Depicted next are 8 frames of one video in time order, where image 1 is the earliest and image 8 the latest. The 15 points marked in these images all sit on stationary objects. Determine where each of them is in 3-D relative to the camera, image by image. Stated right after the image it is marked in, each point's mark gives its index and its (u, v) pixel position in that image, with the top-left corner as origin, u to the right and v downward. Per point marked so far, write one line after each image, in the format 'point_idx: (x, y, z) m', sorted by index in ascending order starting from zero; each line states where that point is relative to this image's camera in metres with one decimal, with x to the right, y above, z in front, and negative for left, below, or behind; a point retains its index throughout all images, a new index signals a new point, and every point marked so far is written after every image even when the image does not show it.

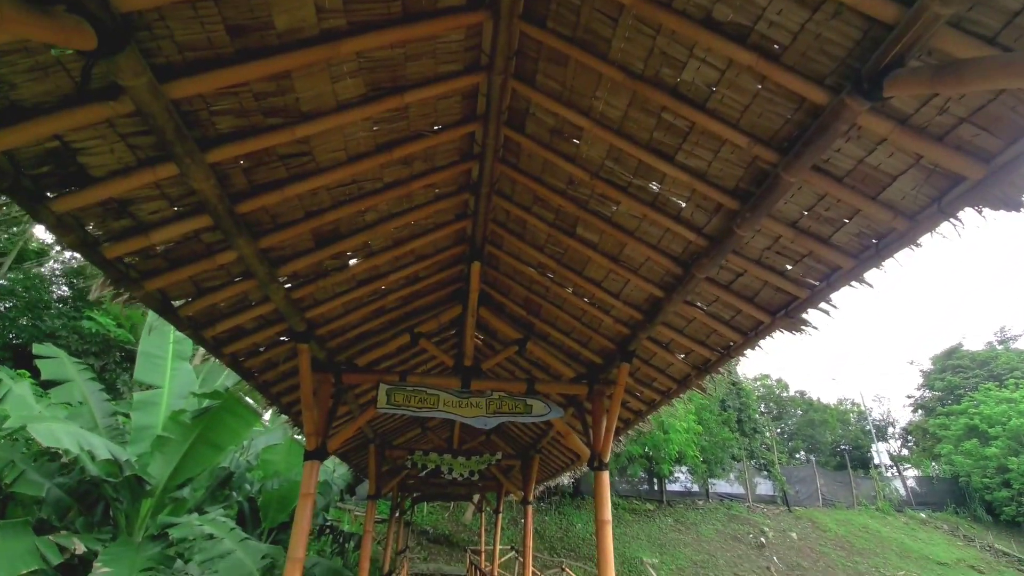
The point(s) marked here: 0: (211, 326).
0: (-2.0, -0.3, +3.5) m
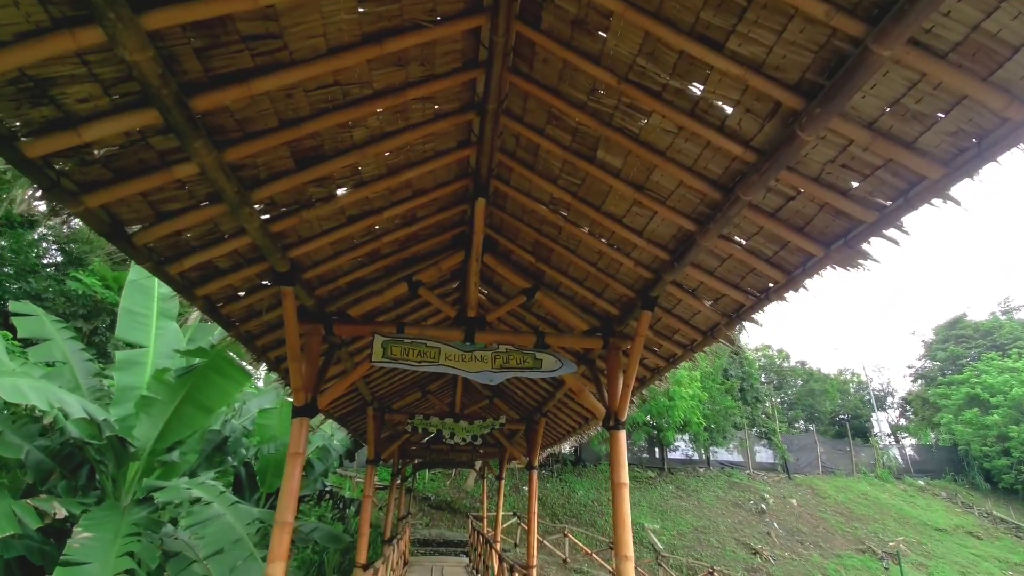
0: (-1.9, +0.2, +3.0) m
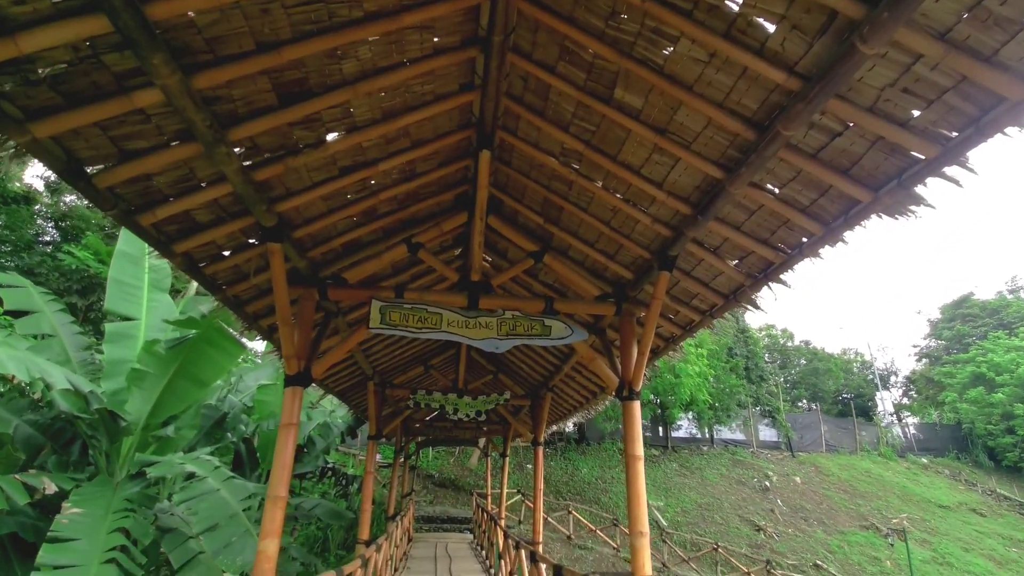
0: (-1.9, +0.4, +2.7) m
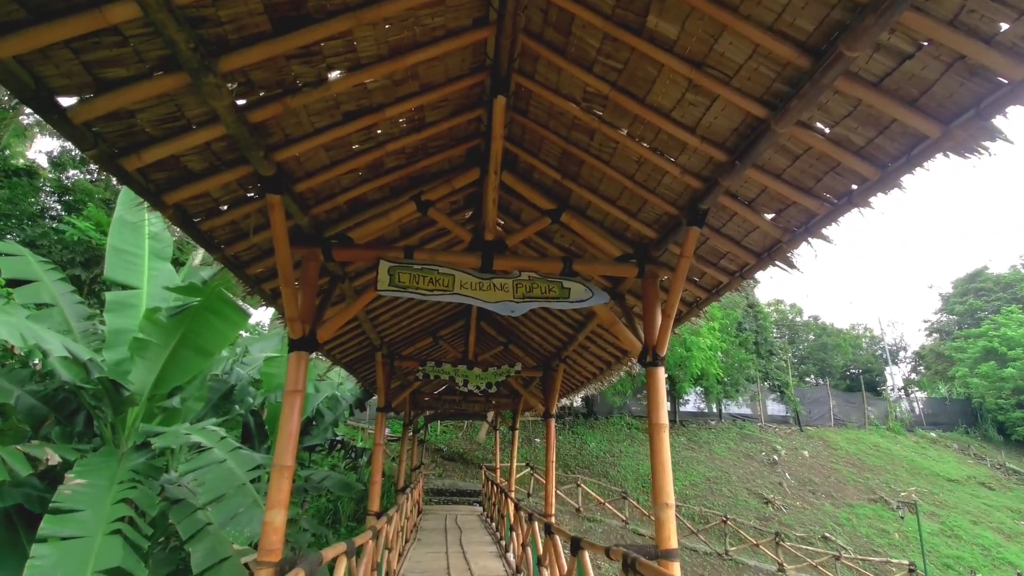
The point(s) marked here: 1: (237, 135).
0: (-1.8, +0.6, +2.5) m
1: (-1.4, +0.8, +2.6) m
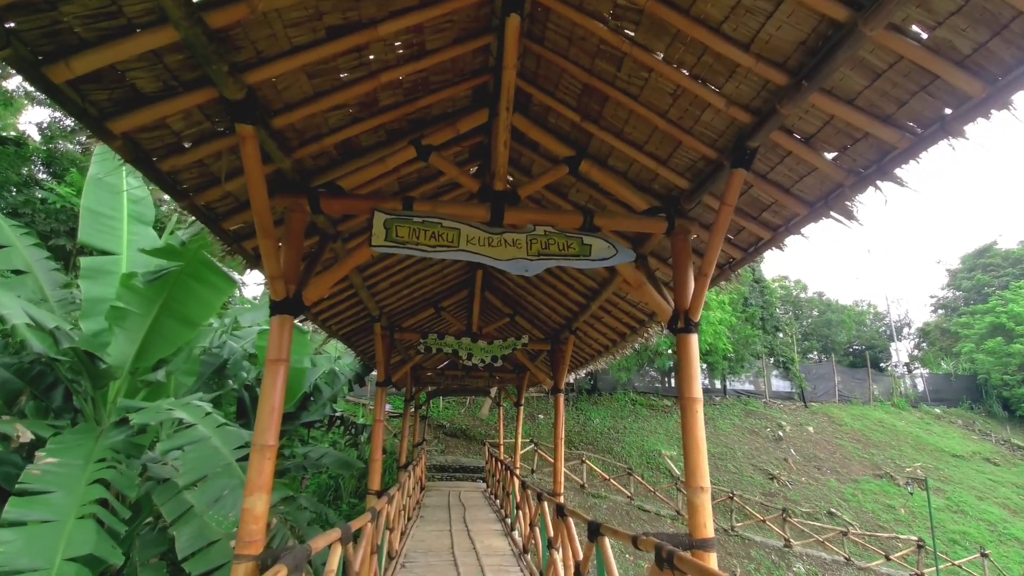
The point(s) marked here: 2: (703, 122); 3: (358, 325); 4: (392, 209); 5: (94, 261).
0: (-1.7, +0.8, +2.0) m
1: (-1.3, +1.0, +2.1) m
2: (+1.1, +1.0, +3.1) m
3: (-2.1, -0.5, +7.3) m
4: (-0.8, +0.5, +3.4) m
5: (-4.5, +0.3, +5.7) m
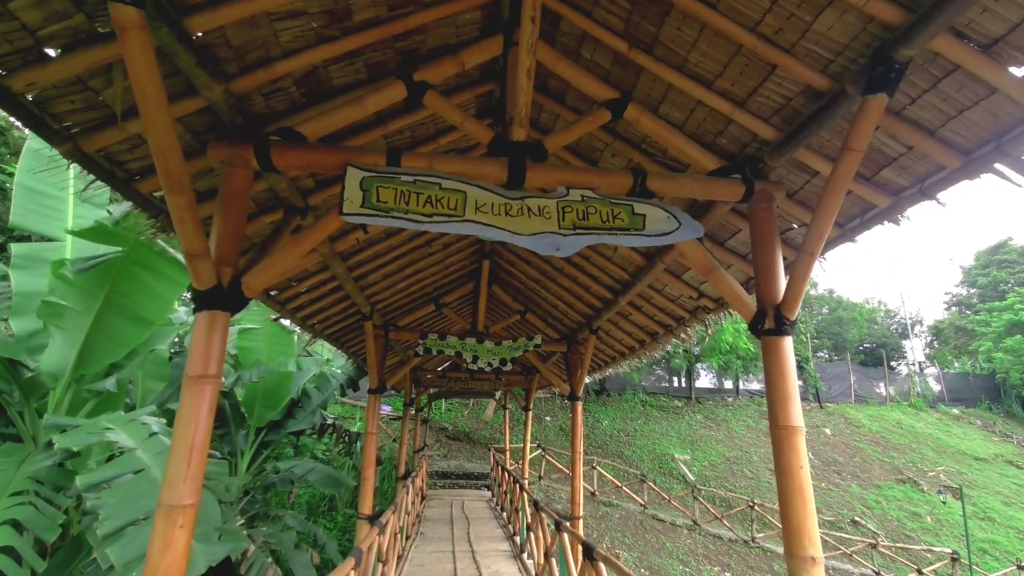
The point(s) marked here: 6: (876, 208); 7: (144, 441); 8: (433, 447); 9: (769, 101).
0: (-1.6, +0.9, +1.1) m
1: (-1.2, +1.0, +1.2) m
2: (+1.2, +1.0, +2.2) m
3: (-2.0, -0.4, +6.3) m
4: (-0.6, +0.6, +2.5) m
5: (-4.4, +0.4, +4.8) m
6: (+1.8, +0.4, +2.6) m
7: (-2.7, -1.1, +3.9) m
8: (-2.5, -5.0, +16.8) m
9: (+1.2, +0.9, +2.5) m
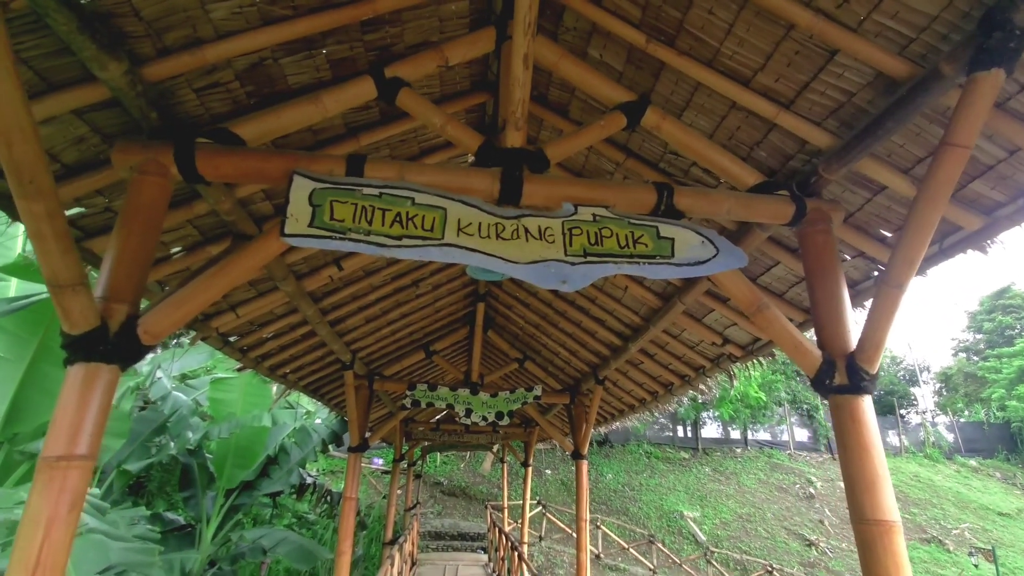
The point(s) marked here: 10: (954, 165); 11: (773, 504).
0: (-1.6, +0.9, +0.6) m
1: (-1.2, +1.0, +0.7) m
2: (+1.2, +0.9, +1.7) m
3: (-2.0, -0.9, +5.7) m
4: (-0.7, +0.4, +1.9) m
5: (-4.4, 0.0, +4.3) m
6: (+1.8, +0.2, +2.1) m
7: (-2.7, -1.4, +3.2) m
8: (-2.6, -6.4, +15.7) m
9: (+1.2, +0.7, +2.0) m
10: (+1.4, +0.4, +1.7) m
11: (+8.5, -7.1, +17.4) m
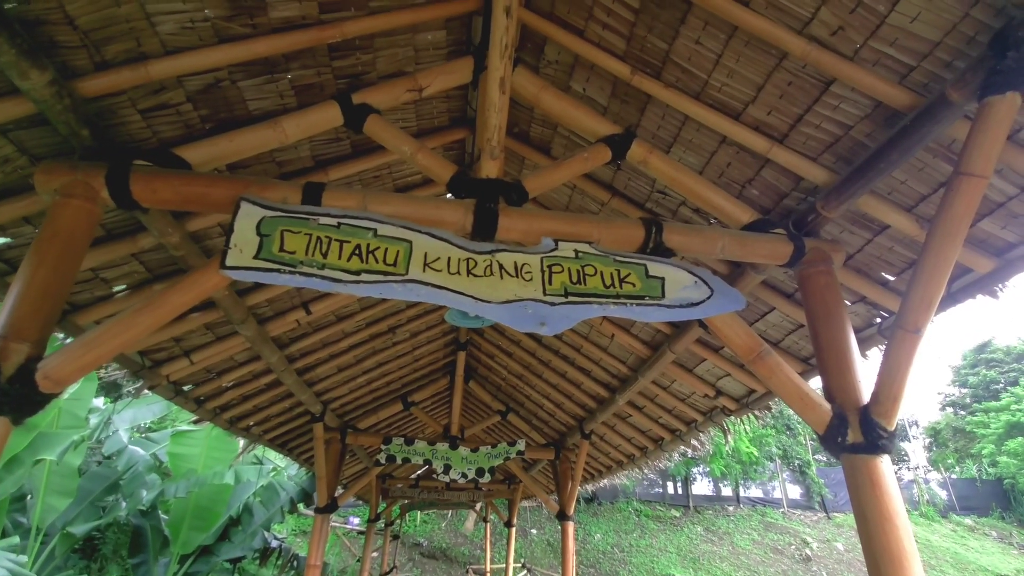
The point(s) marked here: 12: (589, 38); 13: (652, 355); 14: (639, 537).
0: (-1.7, +0.9, +0.4) m
1: (-1.2, +1.0, +0.6) m
2: (+1.1, +0.8, +1.6) m
3: (-2.2, -1.4, +5.4) m
4: (-0.8, +0.3, +1.8) m
5: (-4.5, -0.3, +3.9) m
6: (+1.7, +0.1, +2.0) m
7: (-2.8, -1.6, +2.8) m
8: (-3.0, -7.8, +14.7) m
9: (+1.1, +0.6, +1.9) m
10: (+1.3, +0.2, +1.5) m
11: (+8.0, -8.7, +16.6) m
12: (+0.3, +1.0, +2.1) m
13: (+0.9, -0.5, +3.6) m
14: (+4.4, -8.6, +18.2) m
